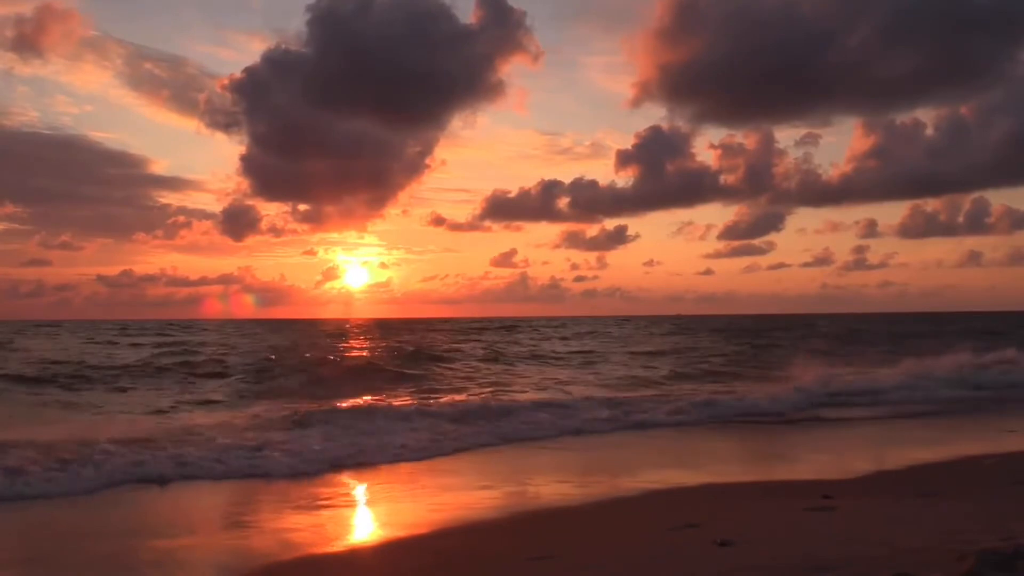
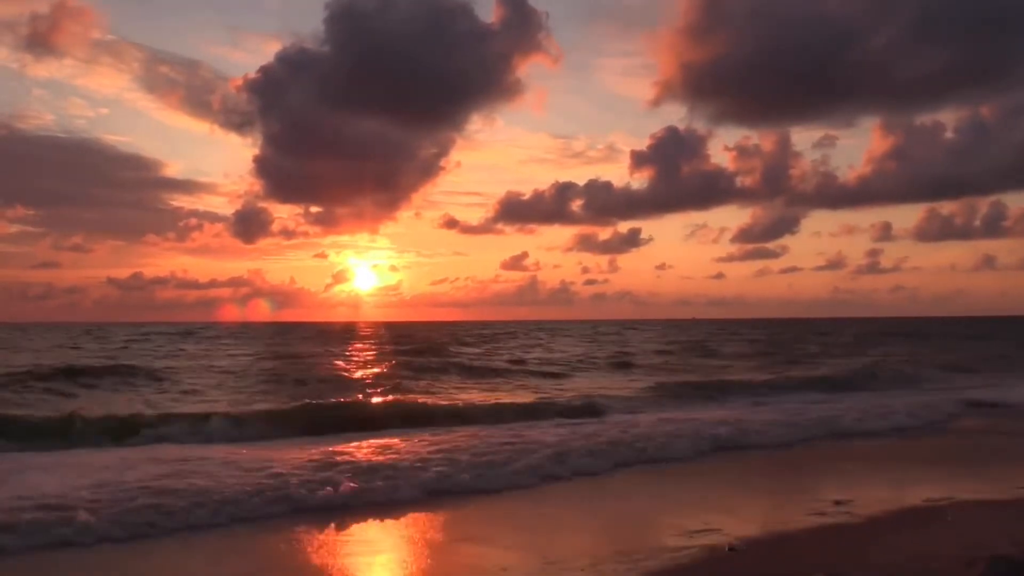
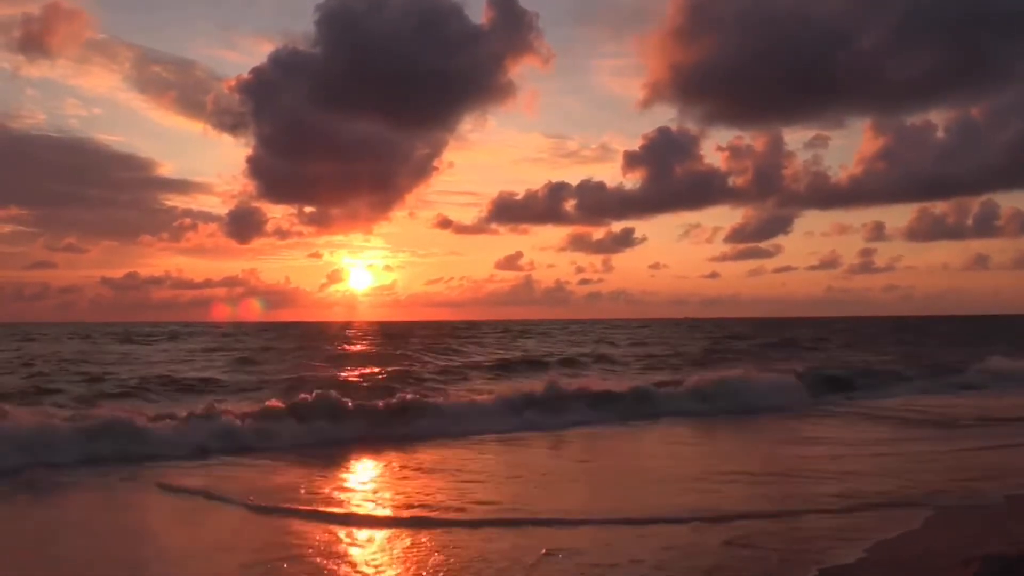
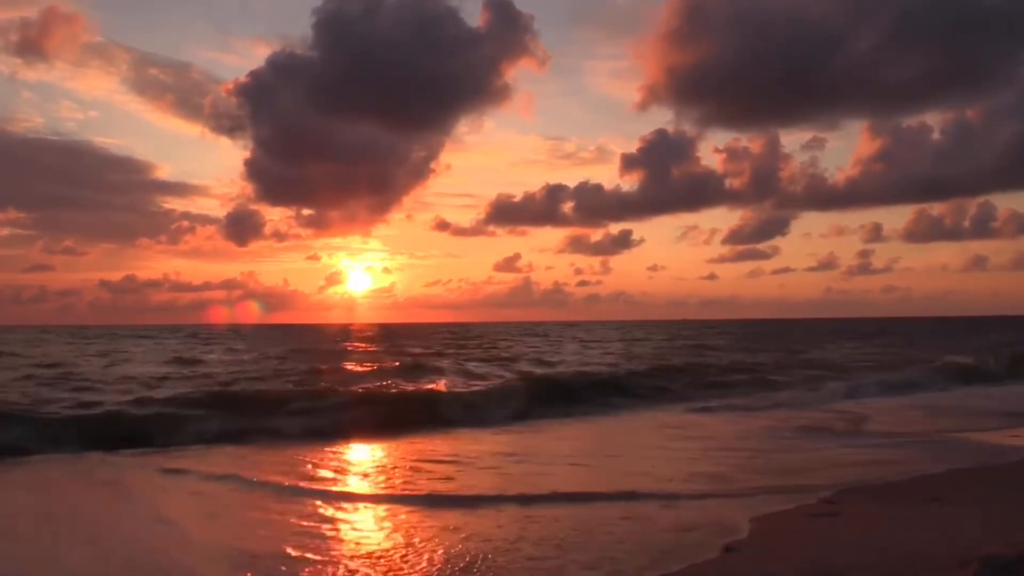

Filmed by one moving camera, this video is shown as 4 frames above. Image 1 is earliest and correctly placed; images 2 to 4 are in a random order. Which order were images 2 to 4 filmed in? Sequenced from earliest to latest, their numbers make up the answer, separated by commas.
4, 3, 2
